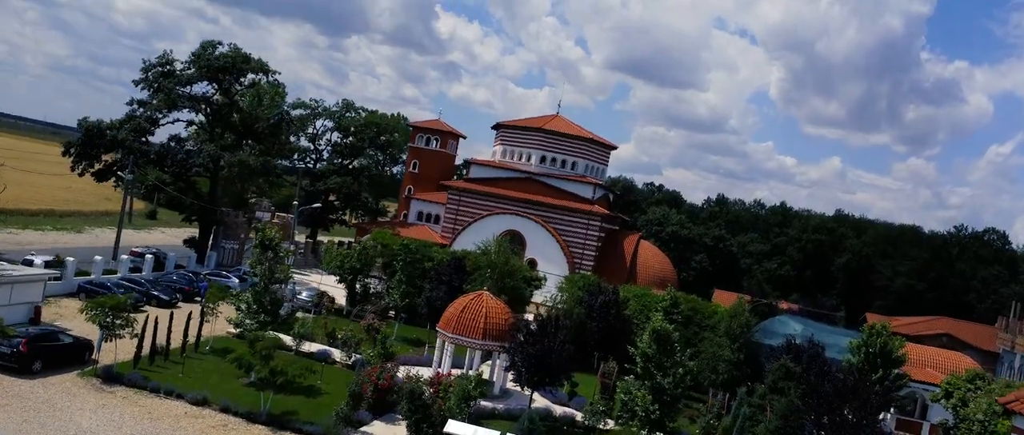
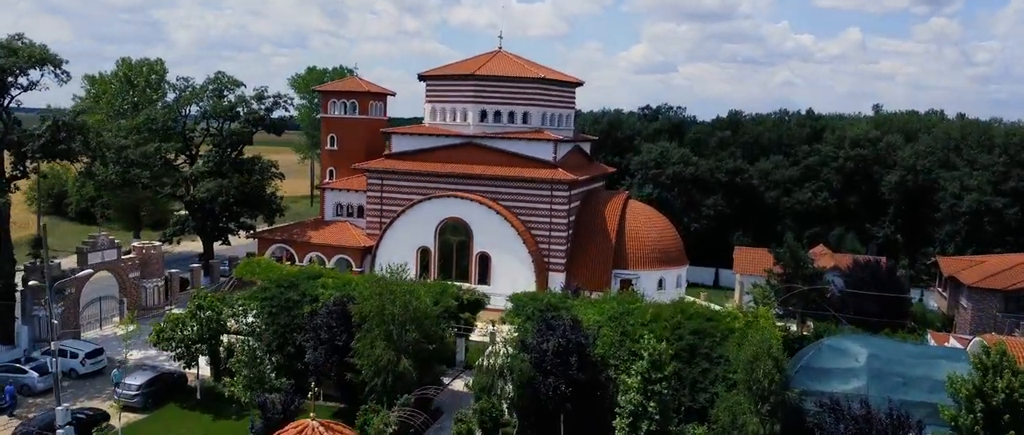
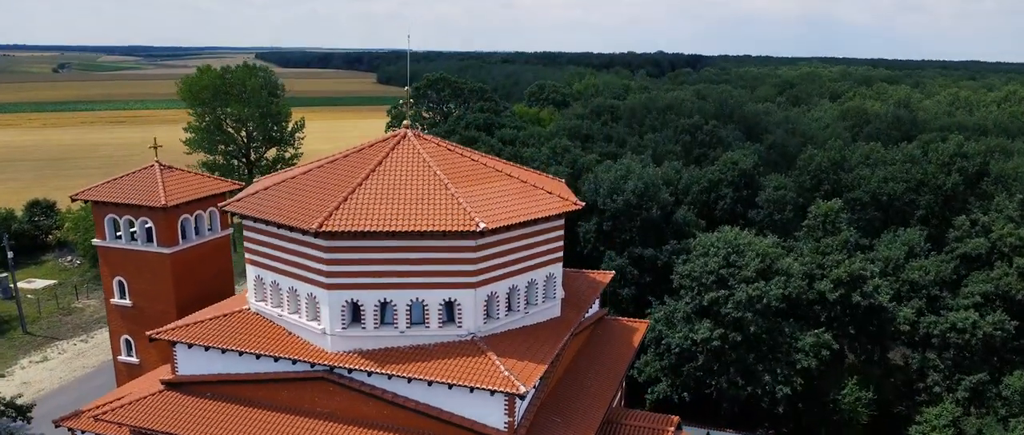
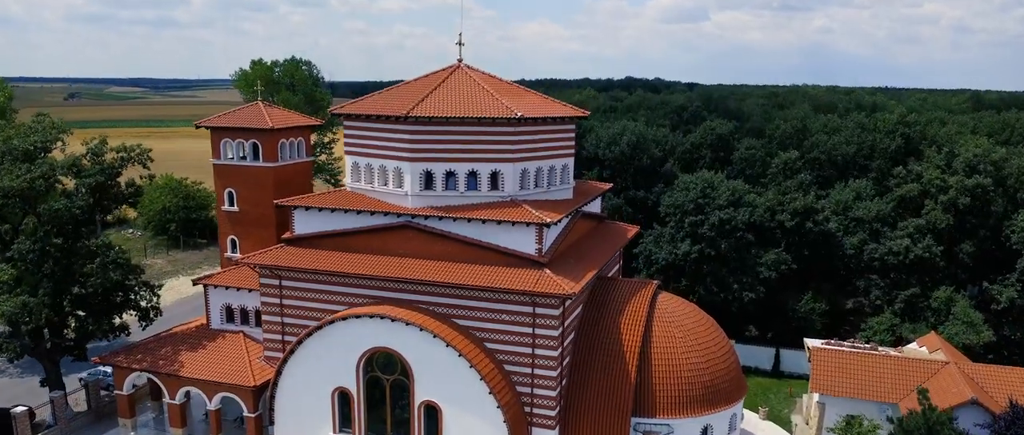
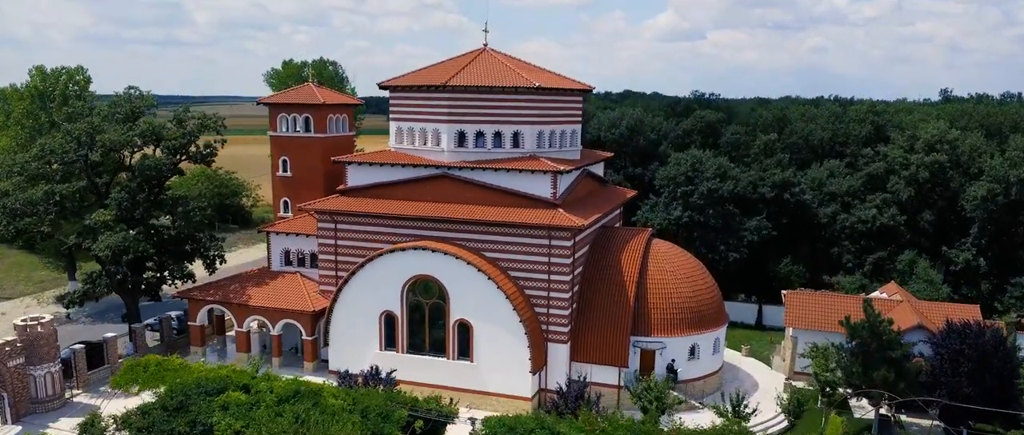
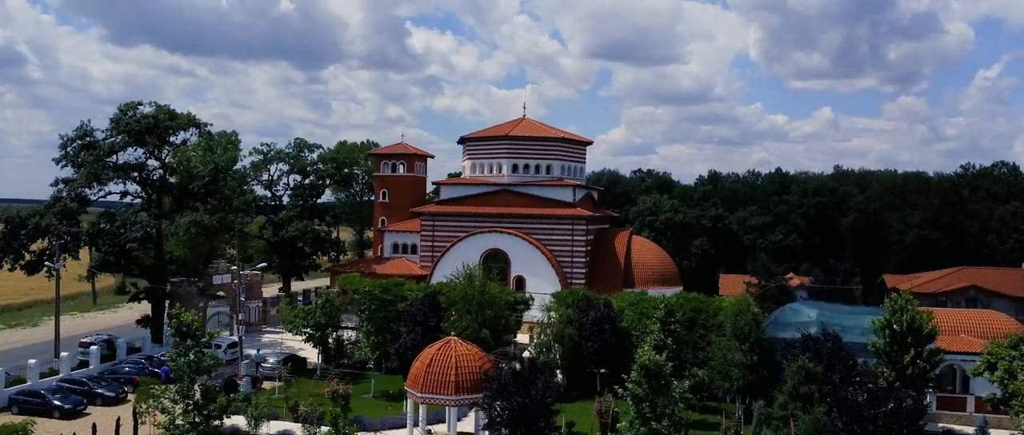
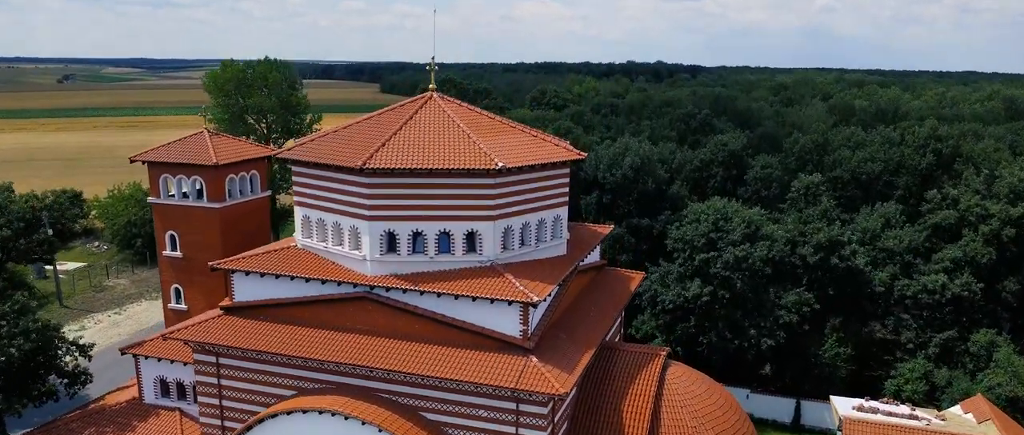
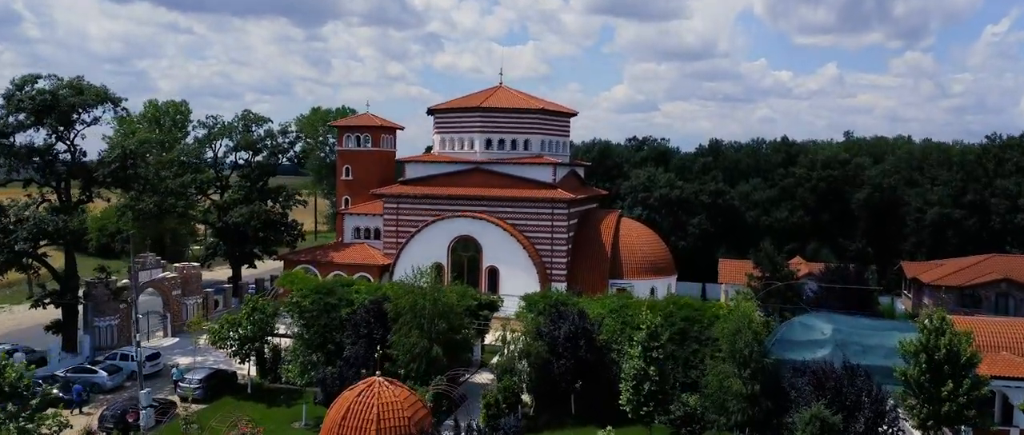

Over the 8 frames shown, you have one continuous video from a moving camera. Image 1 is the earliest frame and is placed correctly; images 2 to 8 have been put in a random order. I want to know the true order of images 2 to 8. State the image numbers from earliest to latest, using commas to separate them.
6, 8, 2, 5, 4, 7, 3
